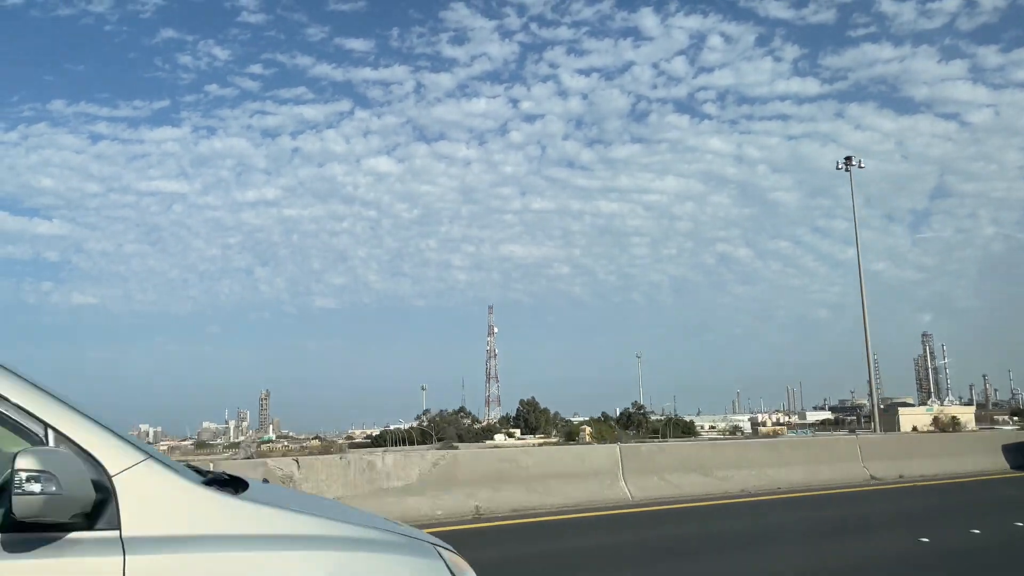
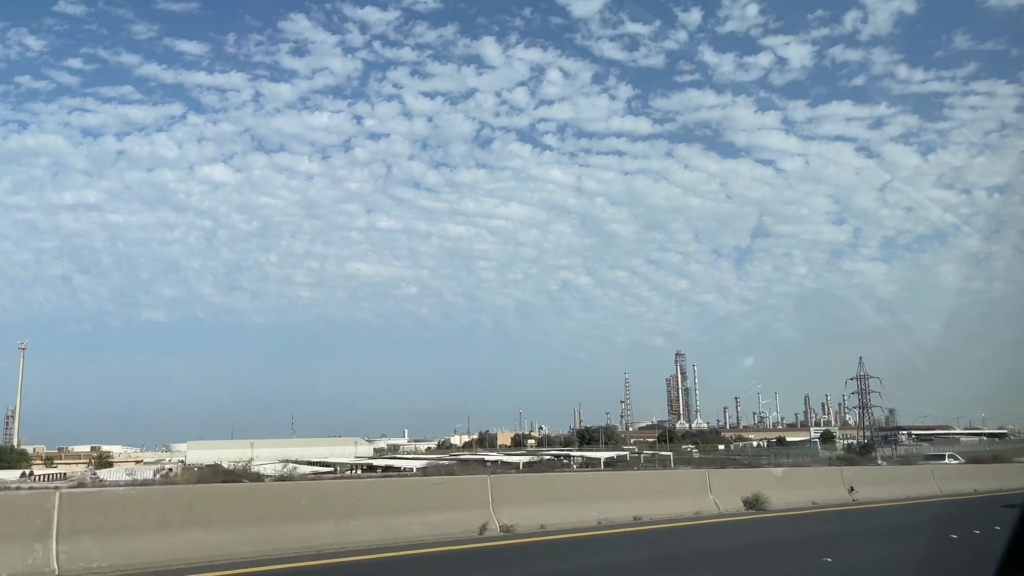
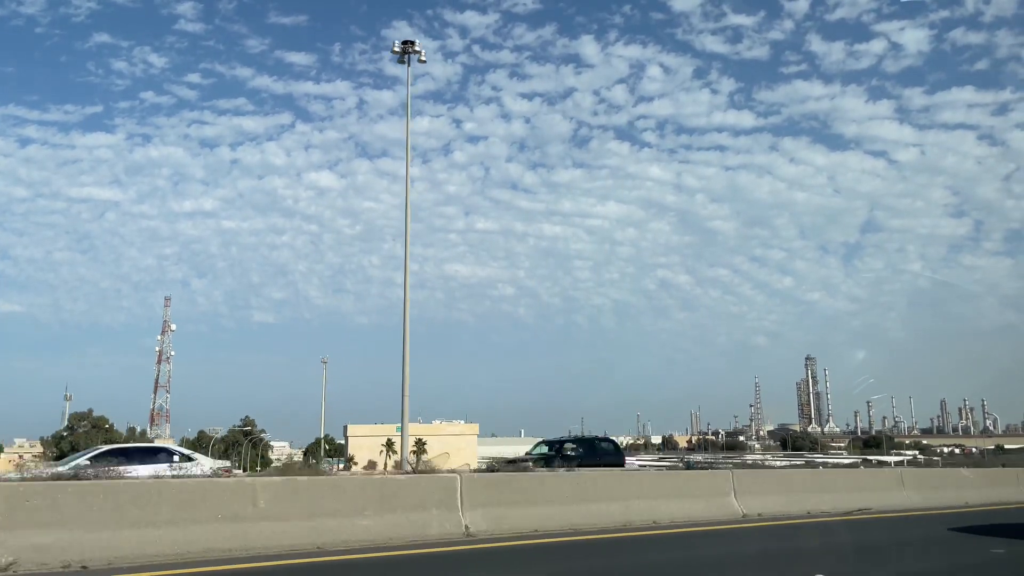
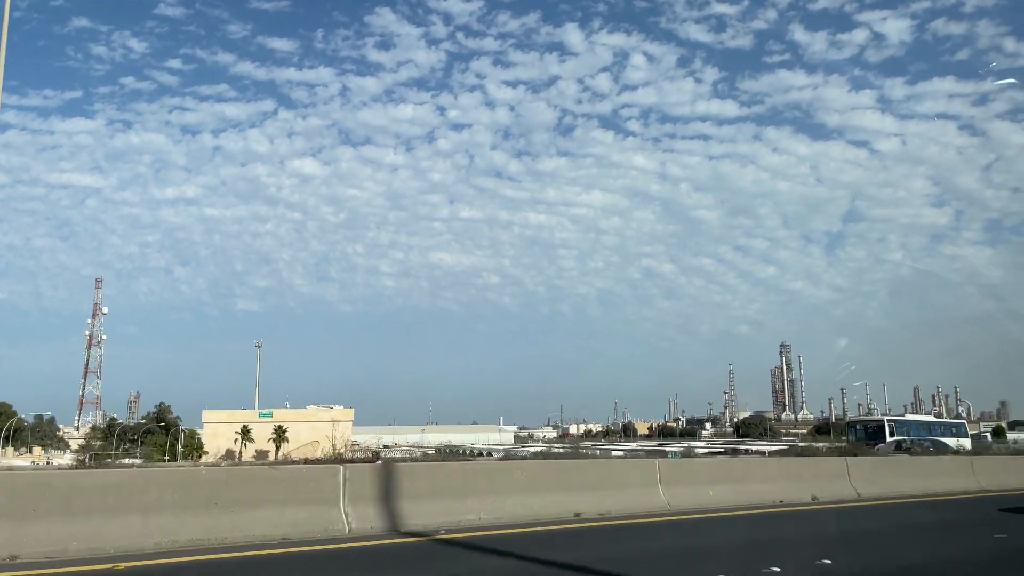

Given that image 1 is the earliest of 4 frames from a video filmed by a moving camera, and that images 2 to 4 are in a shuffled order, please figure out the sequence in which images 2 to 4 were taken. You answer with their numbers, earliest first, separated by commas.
3, 4, 2
